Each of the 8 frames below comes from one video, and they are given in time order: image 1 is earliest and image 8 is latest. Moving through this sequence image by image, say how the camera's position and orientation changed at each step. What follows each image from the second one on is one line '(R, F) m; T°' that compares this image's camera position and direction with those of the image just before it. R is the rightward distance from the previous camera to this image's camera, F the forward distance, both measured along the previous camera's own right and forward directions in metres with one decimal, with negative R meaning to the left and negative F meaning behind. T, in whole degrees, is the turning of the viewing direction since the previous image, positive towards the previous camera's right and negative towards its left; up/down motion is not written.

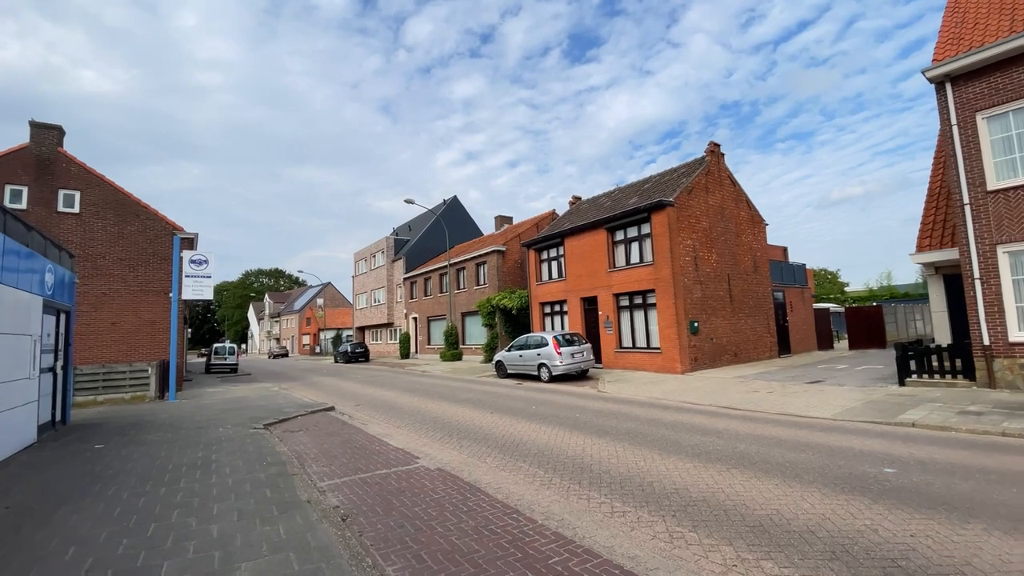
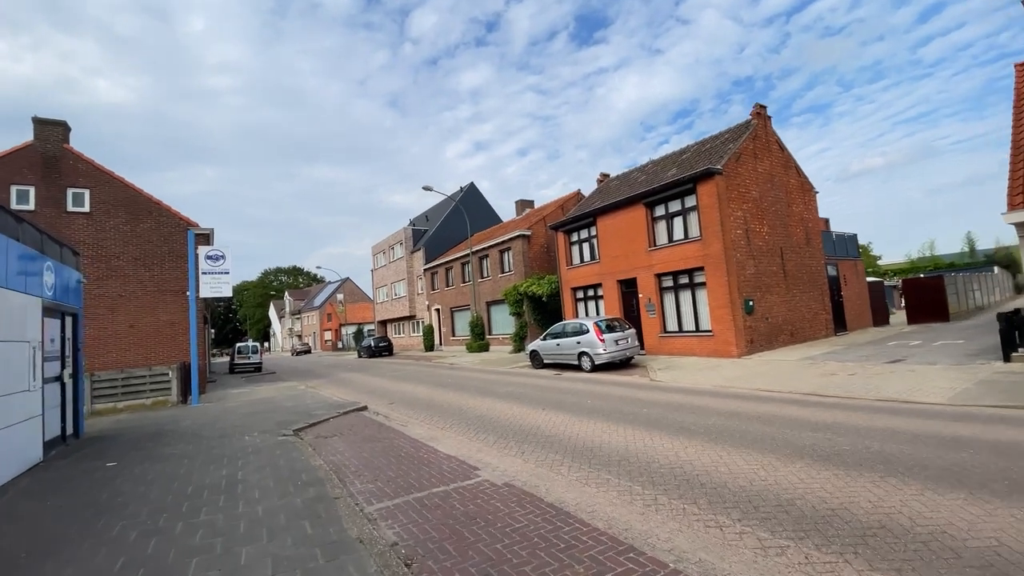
(-0.6, +1.1) m; -2°
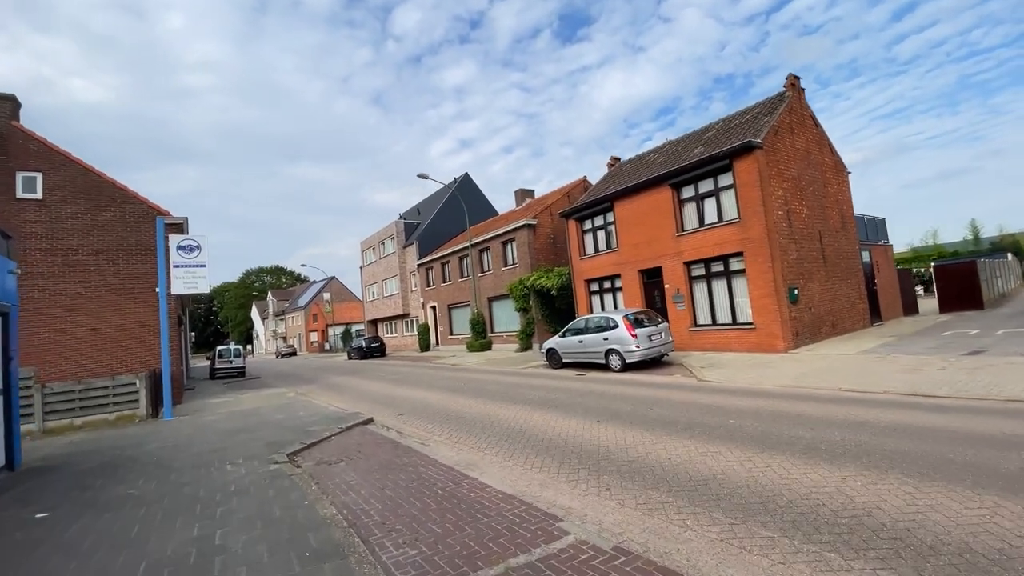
(-0.9, +1.7) m; +2°
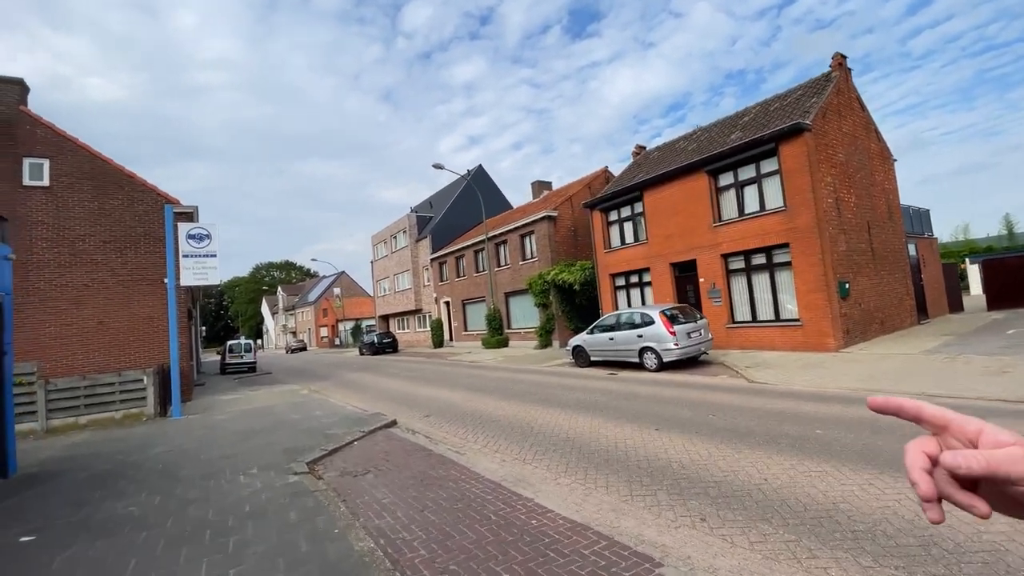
(-0.5, +0.8) m; -1°
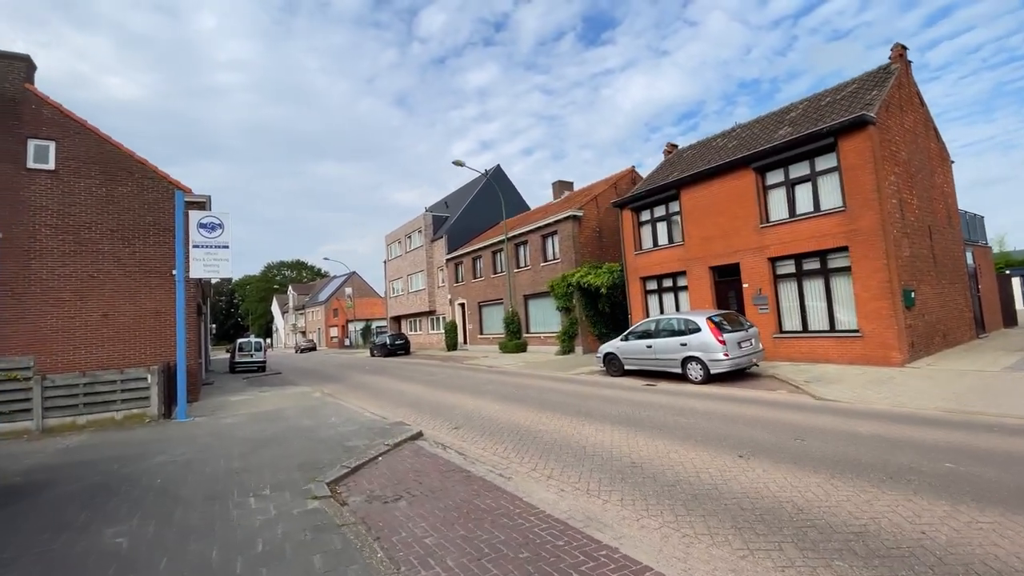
(-0.6, +0.9) m; -1°
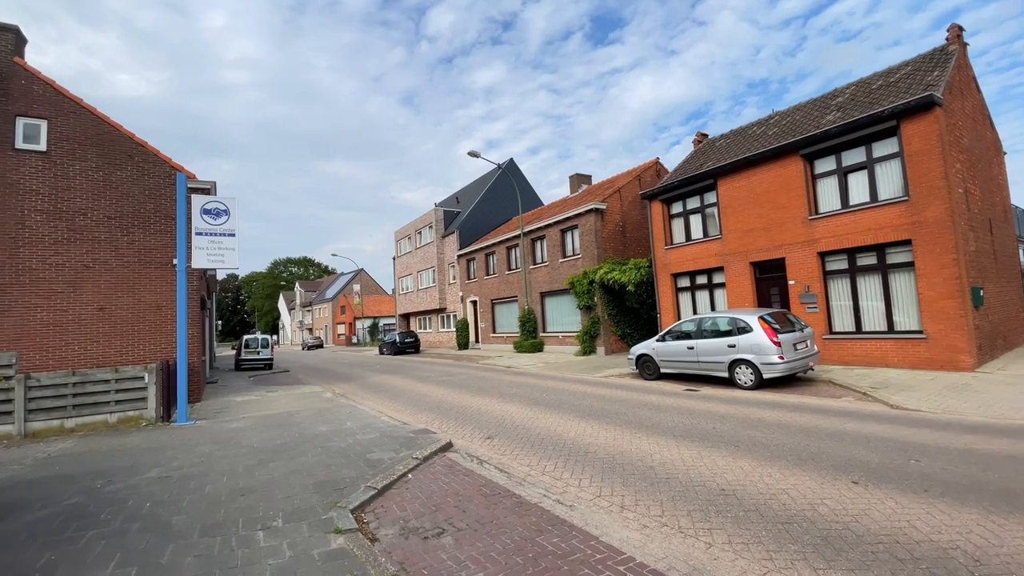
(-0.5, +0.9) m; -1°
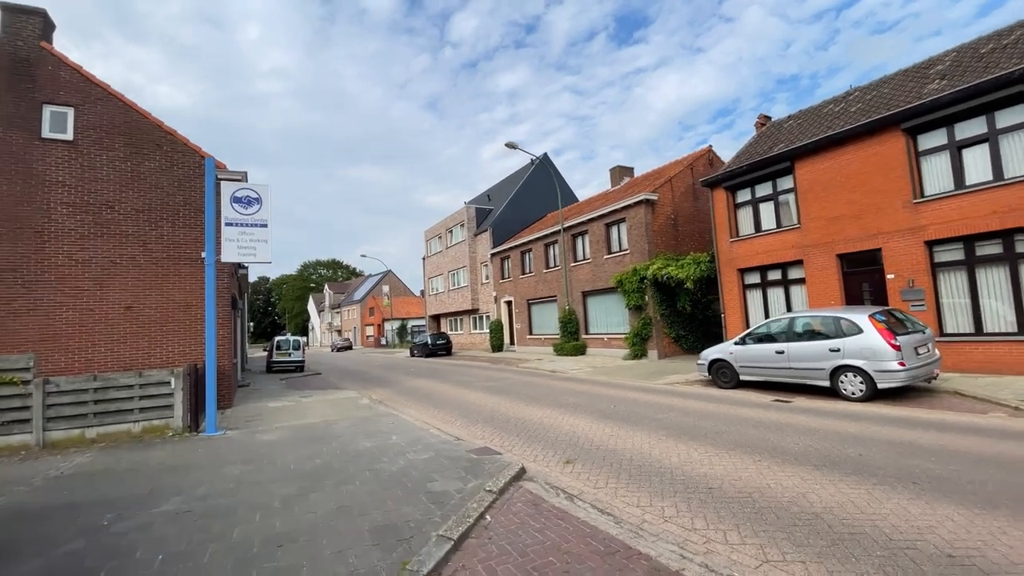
(-0.7, +1.2) m; -3°
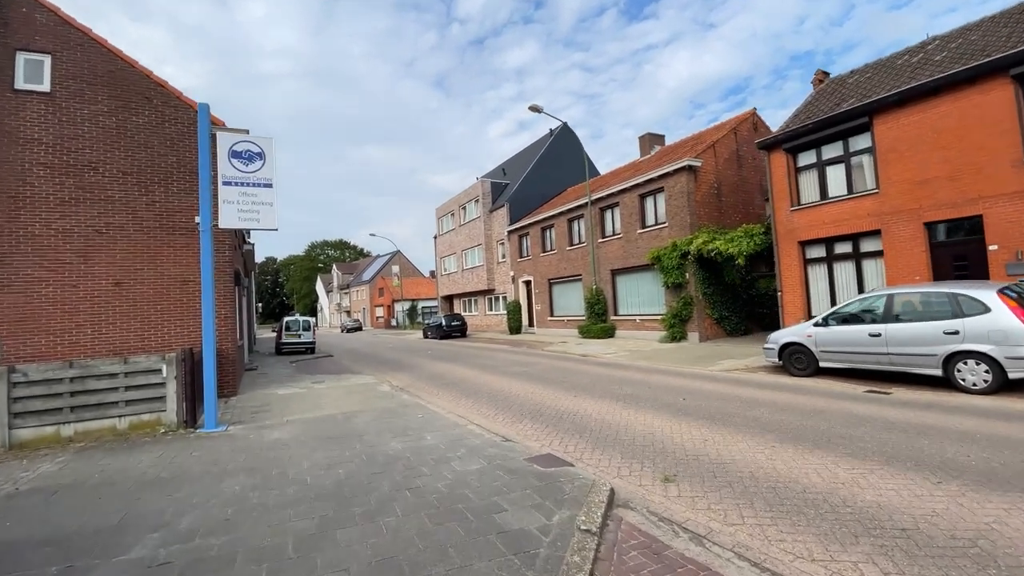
(-0.7, +1.4) m; -1°
